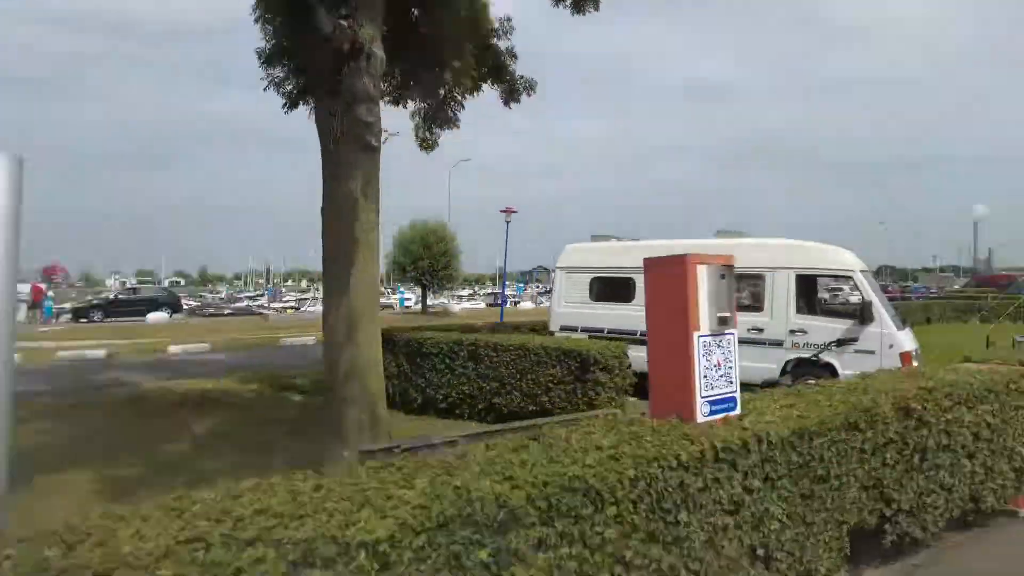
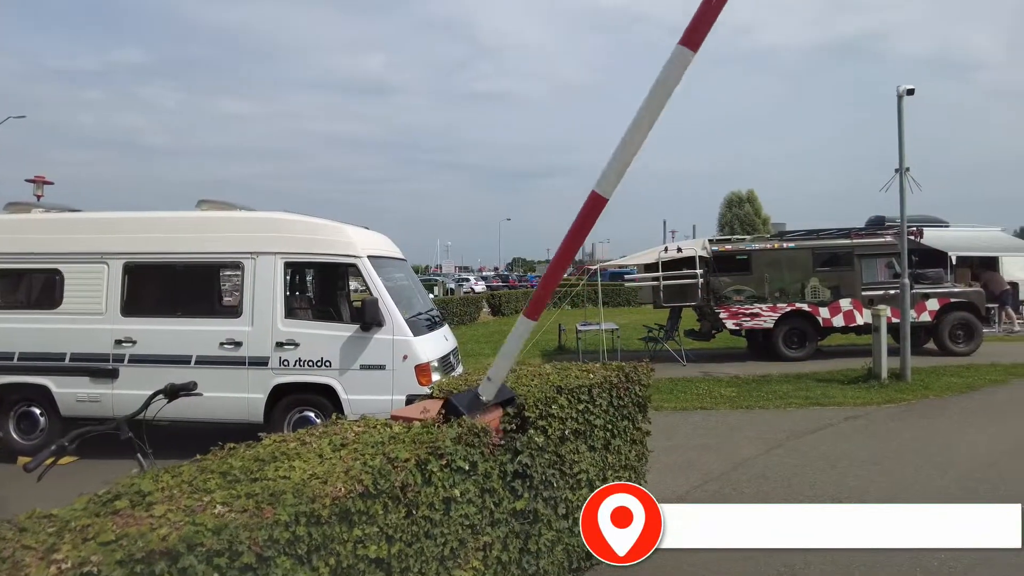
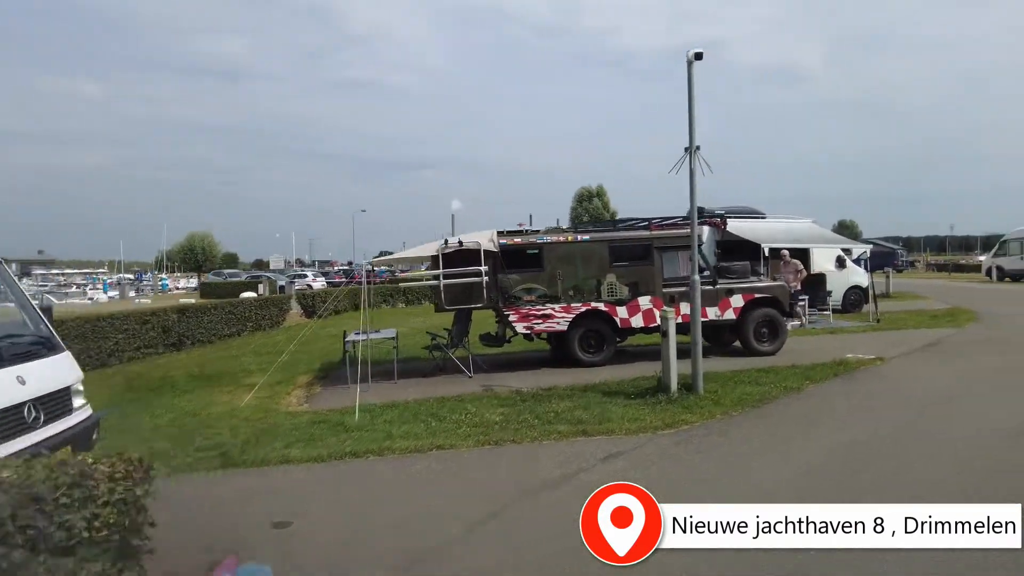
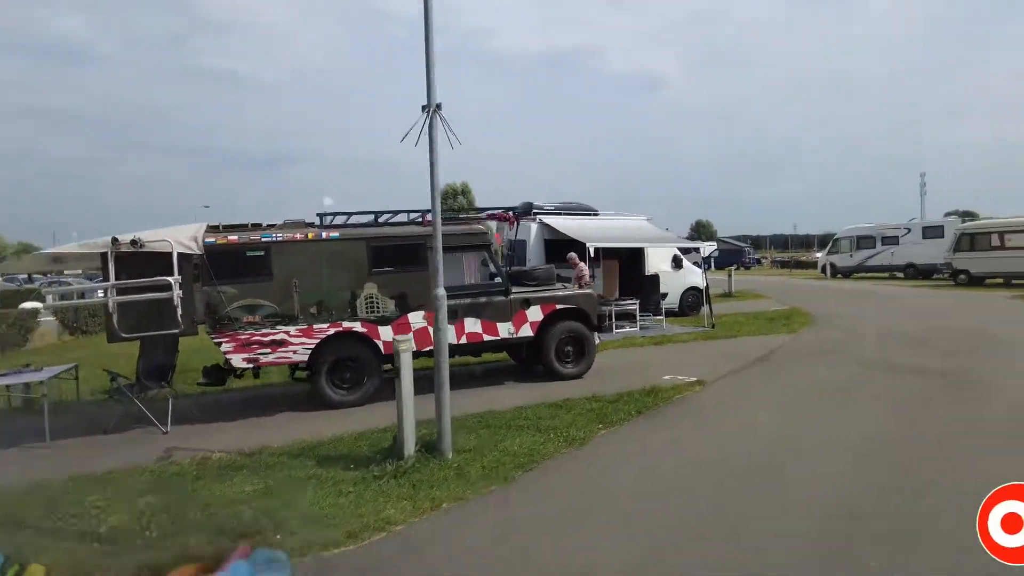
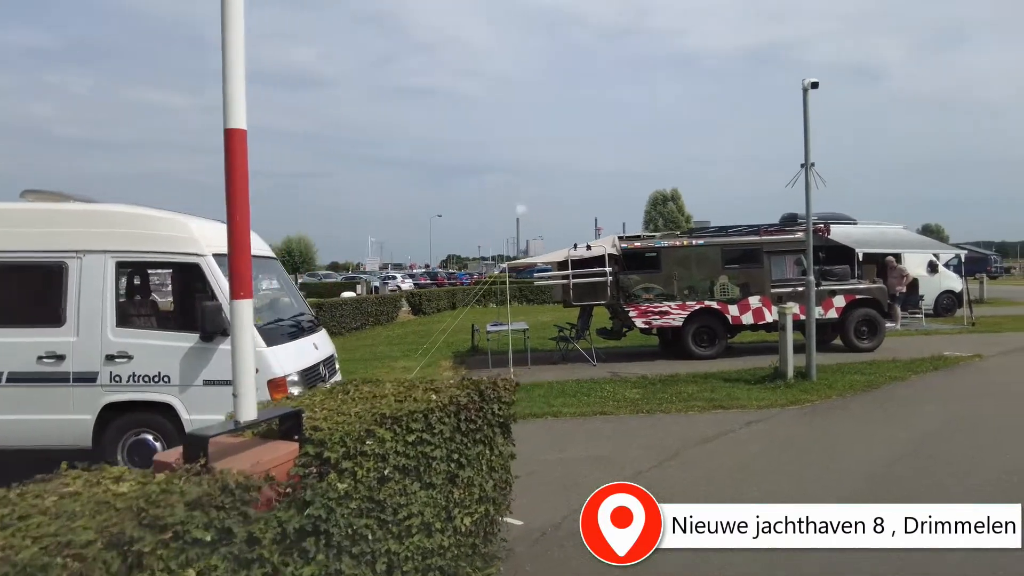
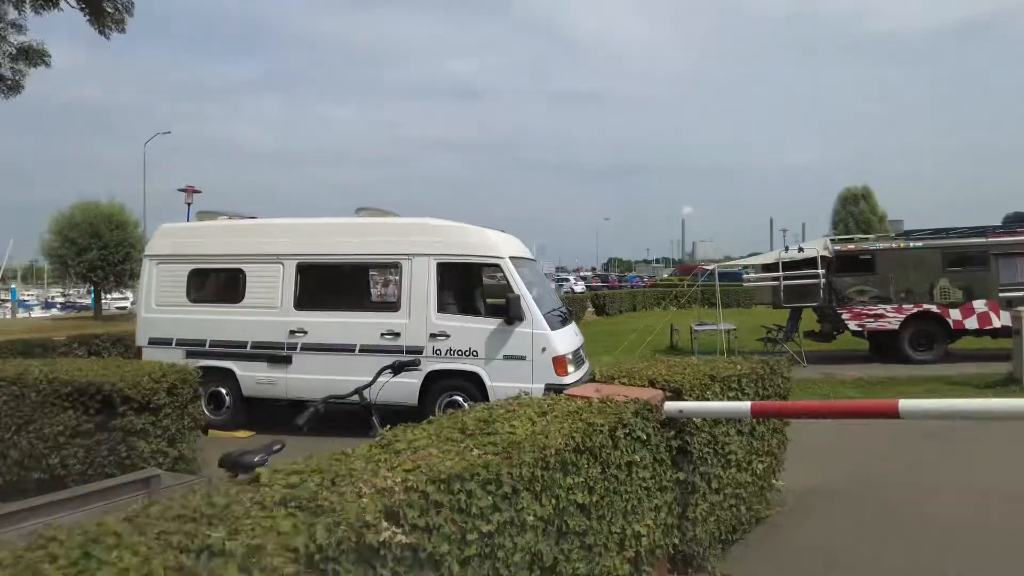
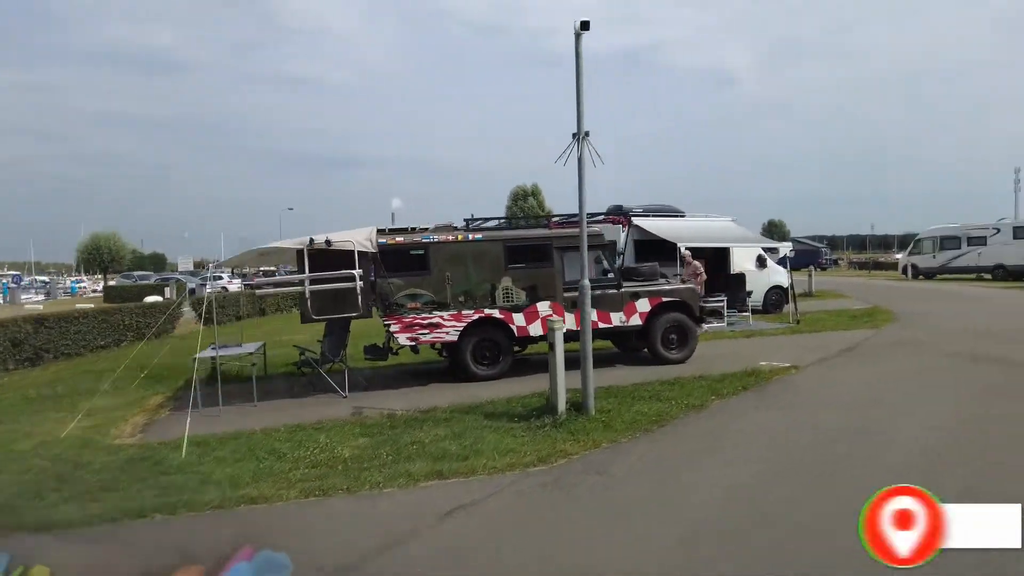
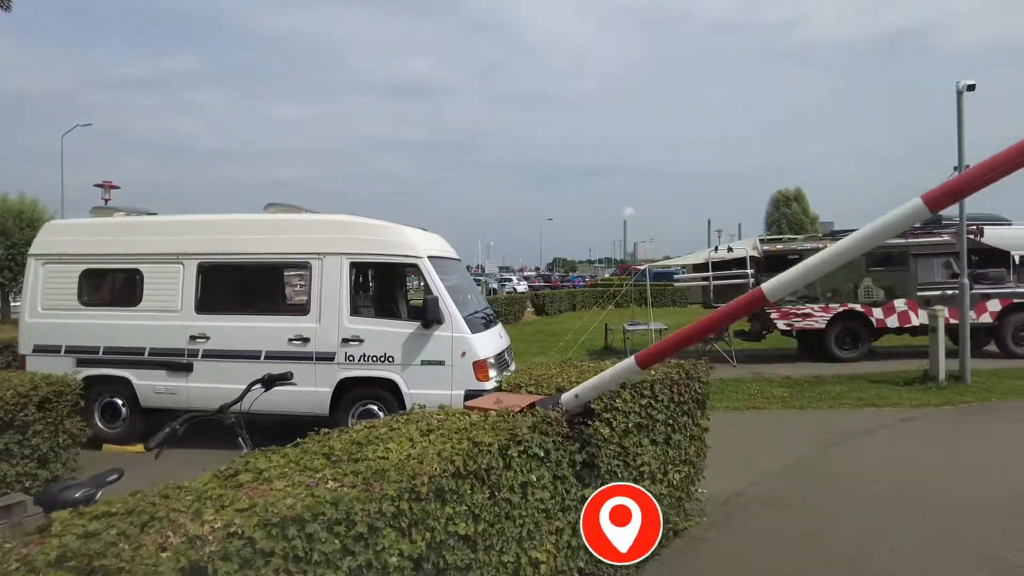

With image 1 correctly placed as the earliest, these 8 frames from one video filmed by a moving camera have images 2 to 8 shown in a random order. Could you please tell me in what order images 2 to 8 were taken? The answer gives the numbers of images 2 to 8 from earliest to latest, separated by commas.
6, 8, 2, 5, 3, 7, 4
